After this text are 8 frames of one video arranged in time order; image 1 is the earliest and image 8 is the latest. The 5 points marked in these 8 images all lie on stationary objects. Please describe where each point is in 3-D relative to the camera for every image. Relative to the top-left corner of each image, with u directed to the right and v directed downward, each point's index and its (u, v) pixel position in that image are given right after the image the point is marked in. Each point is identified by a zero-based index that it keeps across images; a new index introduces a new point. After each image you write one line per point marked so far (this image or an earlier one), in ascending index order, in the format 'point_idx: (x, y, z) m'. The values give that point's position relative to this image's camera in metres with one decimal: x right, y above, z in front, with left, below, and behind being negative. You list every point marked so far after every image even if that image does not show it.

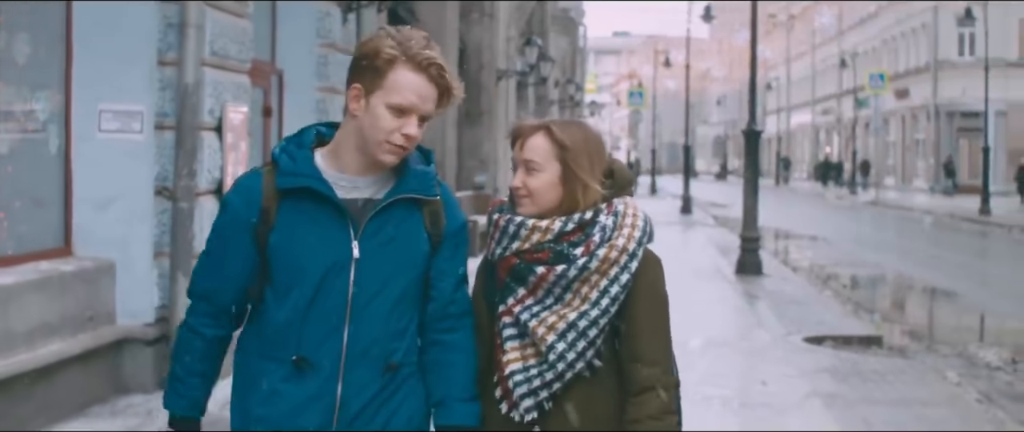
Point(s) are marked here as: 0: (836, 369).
0: (+2.6, -1.2, +10.6) m
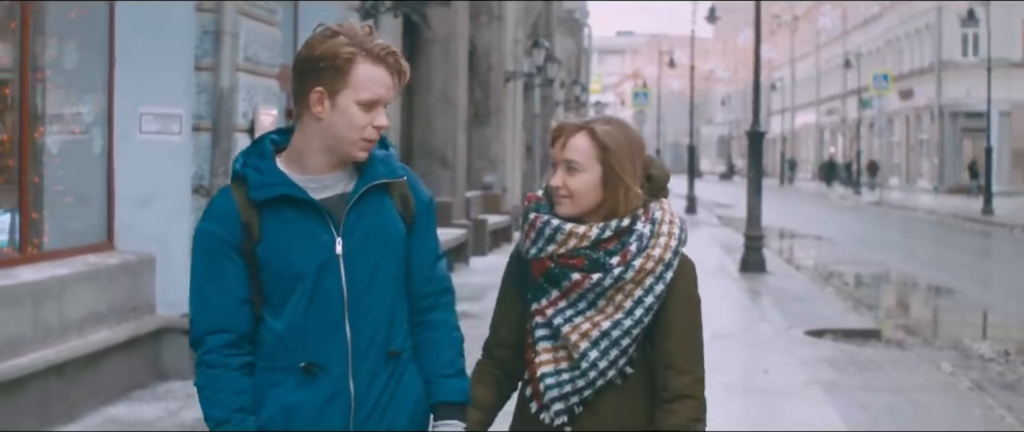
0: (+2.7, -1.2, +11.1) m
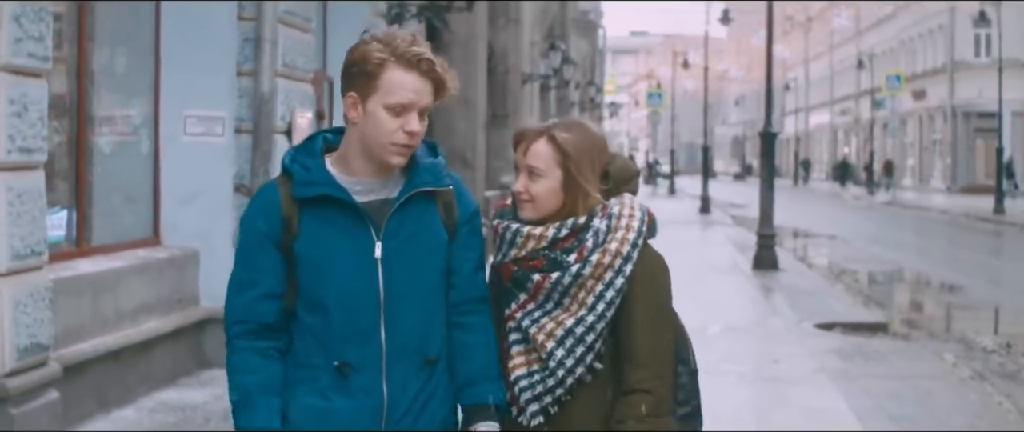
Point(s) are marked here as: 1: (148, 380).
0: (+2.9, -1.2, +11.5) m
1: (-2.3, -1.0, +8.4) m
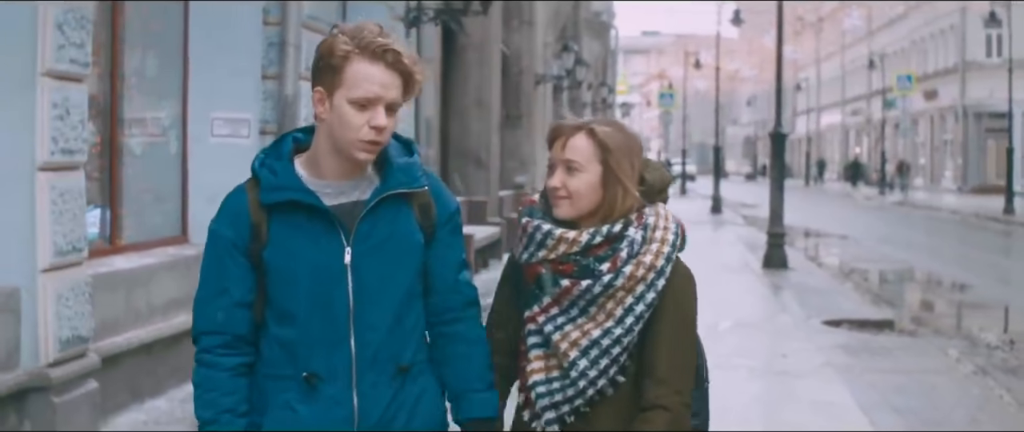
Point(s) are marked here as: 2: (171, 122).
0: (+3.0, -1.2, +11.8) m
1: (-2.2, -1.0, +8.7) m
2: (-2.4, +0.7, +9.5) m
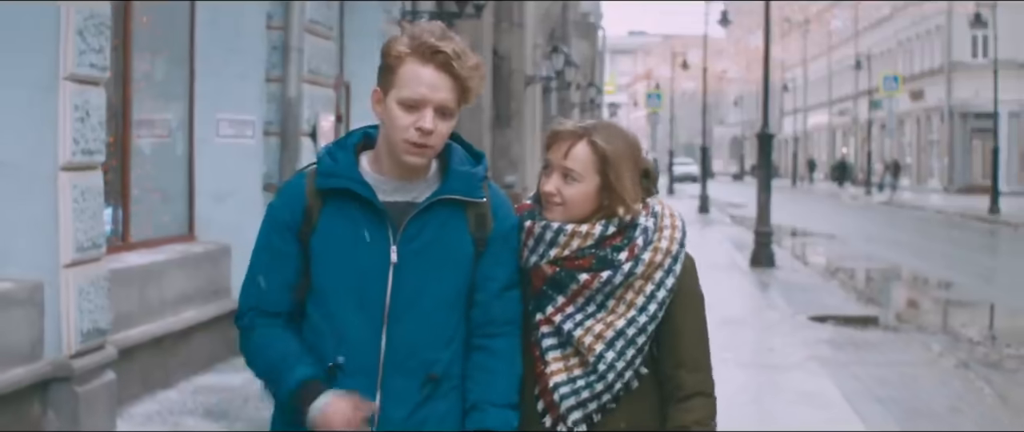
0: (+2.9, -1.1, +12.2) m
1: (-2.2, -1.0, +9.0) m
2: (-2.4, +0.7, +9.8) m
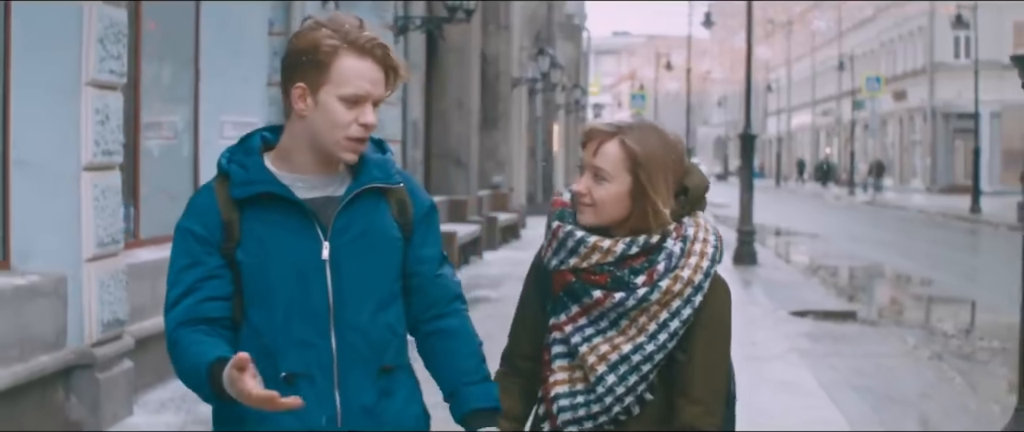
0: (+2.9, -1.1, +12.7) m
1: (-2.2, -1.0, +9.5) m
2: (-2.5, +0.7, +10.2) m
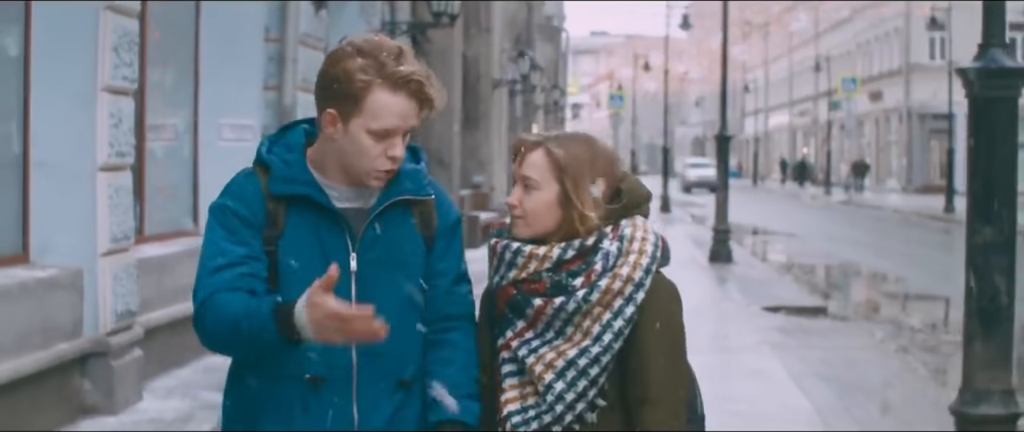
0: (+2.7, -1.1, +13.3) m
1: (-2.4, -1.0, +9.9) m
2: (-2.6, +0.7, +10.7) m
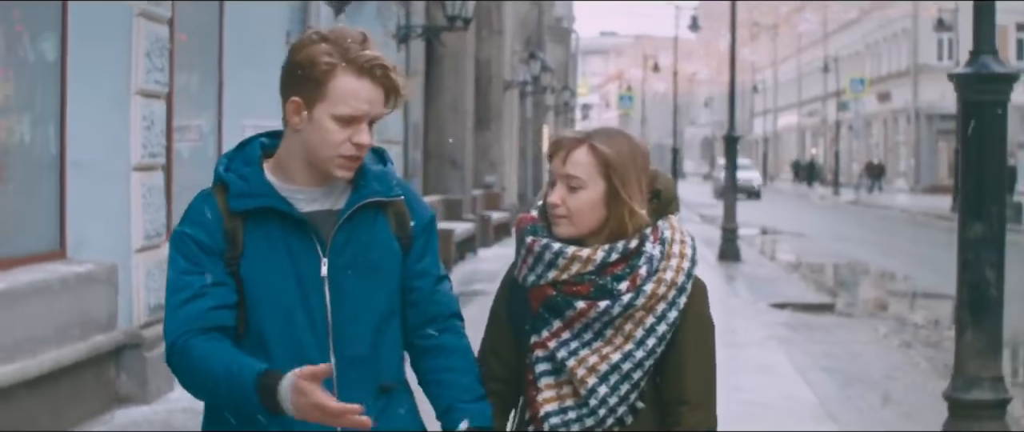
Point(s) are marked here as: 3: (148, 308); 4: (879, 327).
0: (+2.8, -1.1, +13.6) m
1: (-2.2, -1.0, +10.3) m
2: (-2.5, +0.7, +11.0) m
3: (-2.3, -0.6, +8.3) m
4: (+3.8, -1.1, +13.7) m
